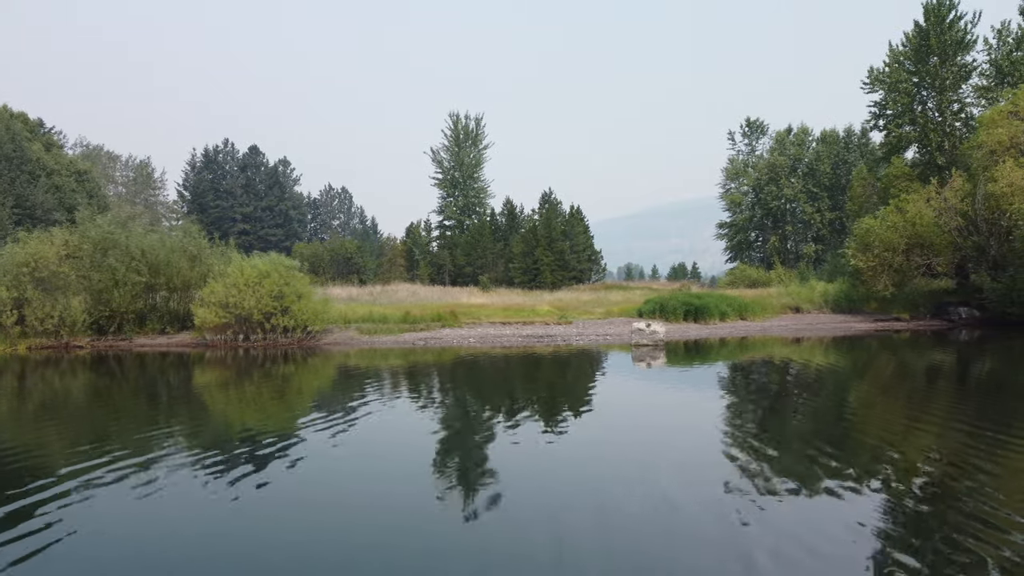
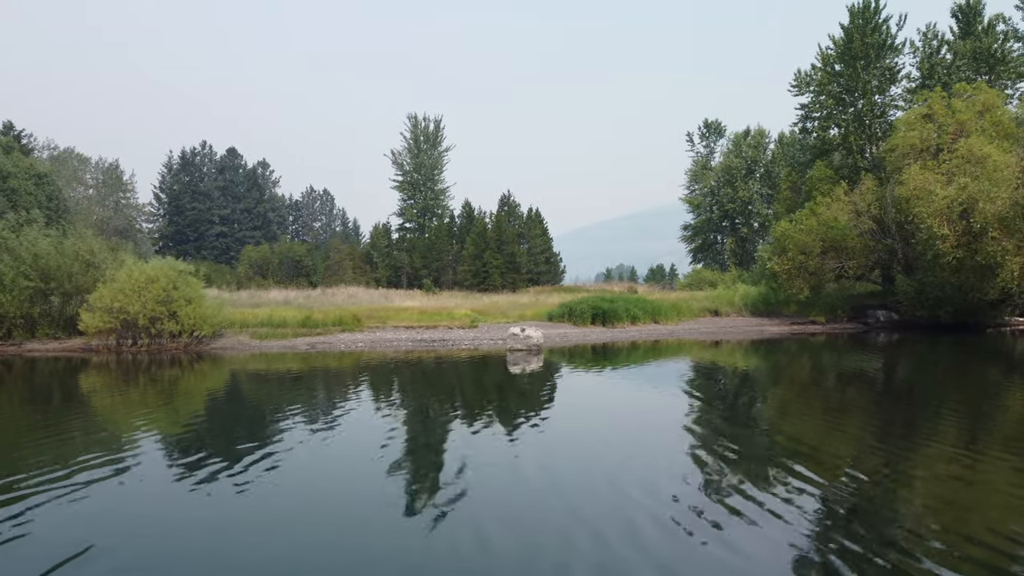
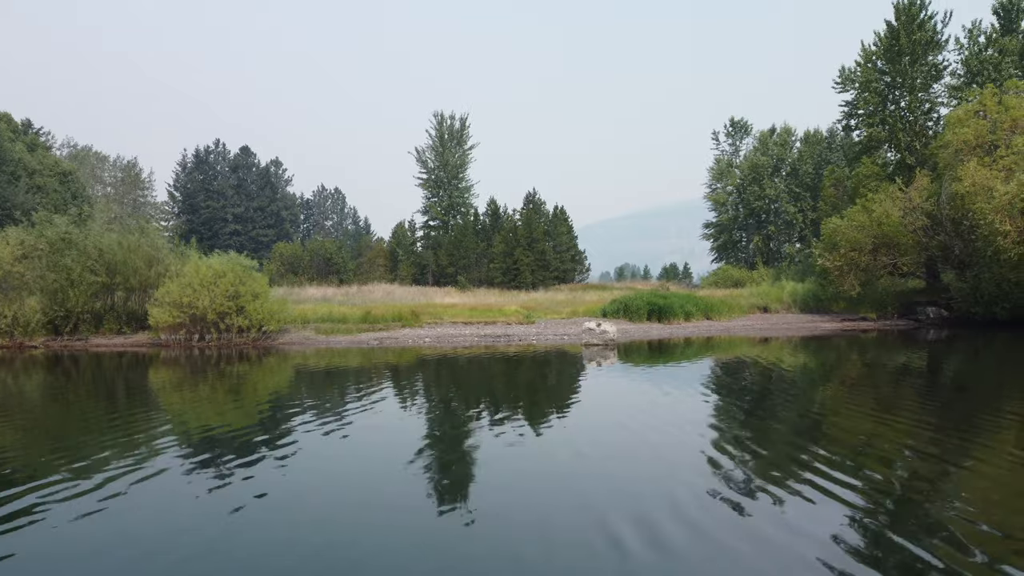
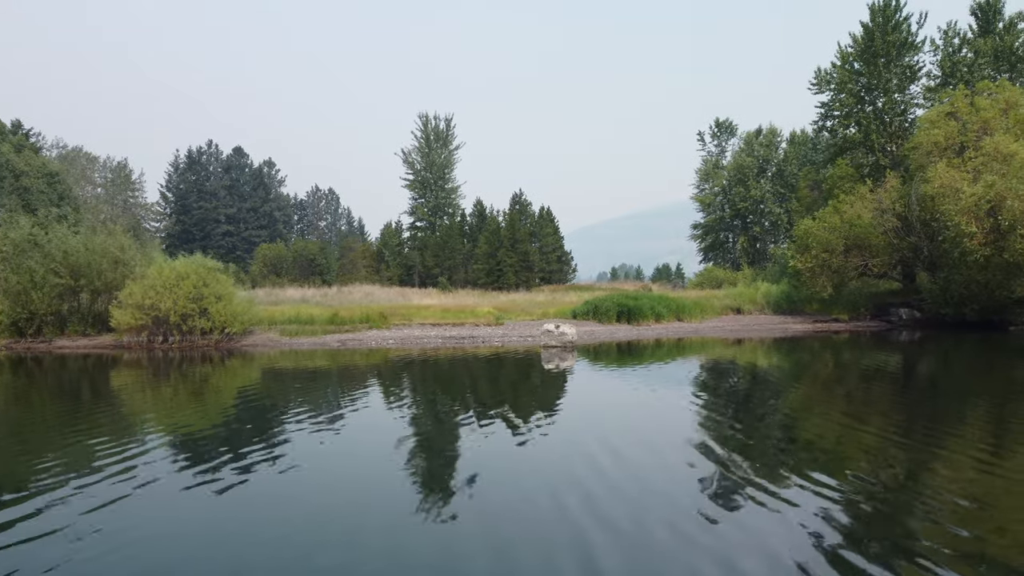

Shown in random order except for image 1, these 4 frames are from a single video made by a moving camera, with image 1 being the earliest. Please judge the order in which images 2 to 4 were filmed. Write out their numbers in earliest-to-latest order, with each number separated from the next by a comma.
3, 4, 2
